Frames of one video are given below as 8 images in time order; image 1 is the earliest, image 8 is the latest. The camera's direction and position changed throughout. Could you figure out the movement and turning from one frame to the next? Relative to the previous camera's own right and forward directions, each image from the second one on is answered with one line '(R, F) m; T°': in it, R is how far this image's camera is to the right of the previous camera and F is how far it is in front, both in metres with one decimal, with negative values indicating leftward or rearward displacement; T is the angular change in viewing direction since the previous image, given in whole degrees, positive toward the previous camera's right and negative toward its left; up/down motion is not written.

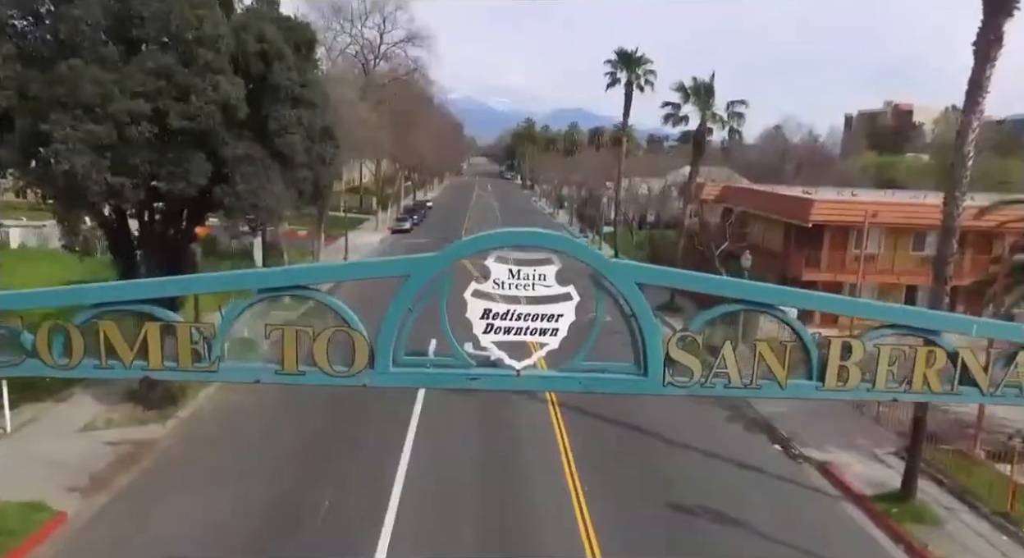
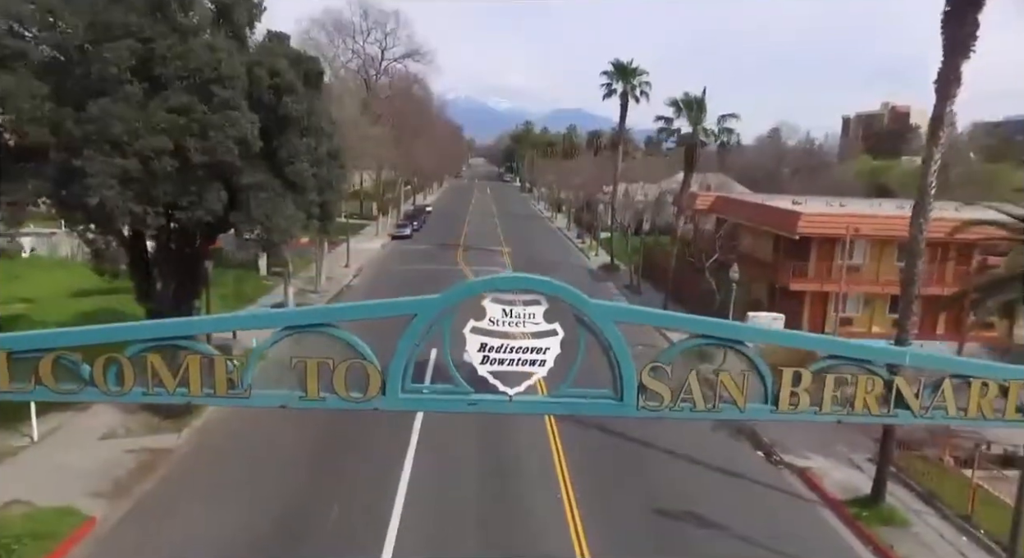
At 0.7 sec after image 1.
(+0.1, -1.1) m; 0°
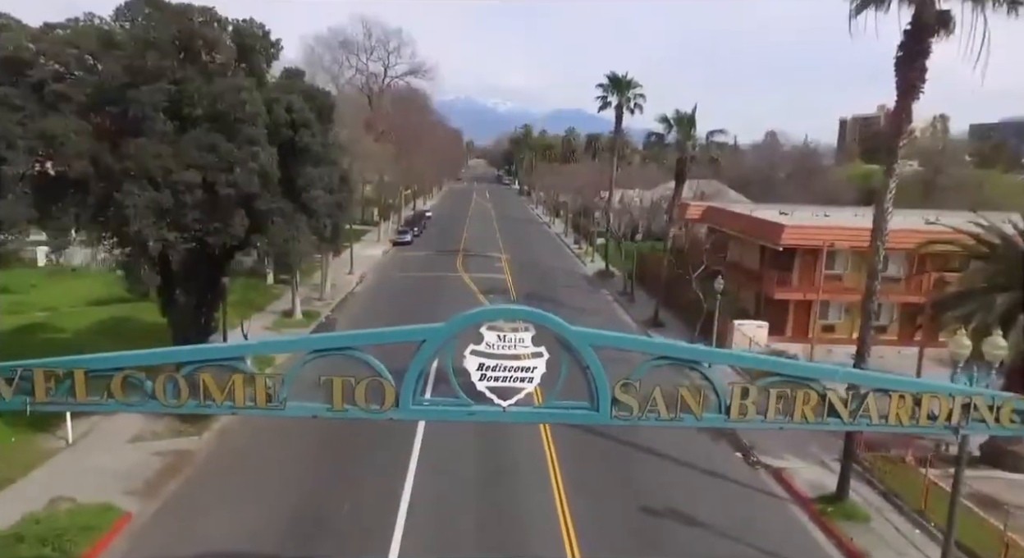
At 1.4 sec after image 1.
(+0.1, -1.6) m; 0°
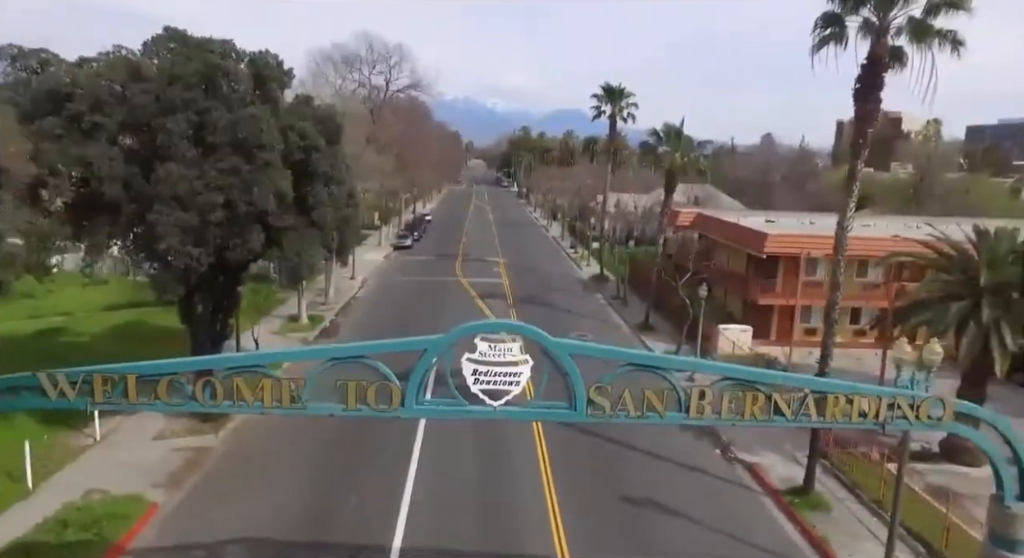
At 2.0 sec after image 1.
(+0.1, -1.7) m; 0°
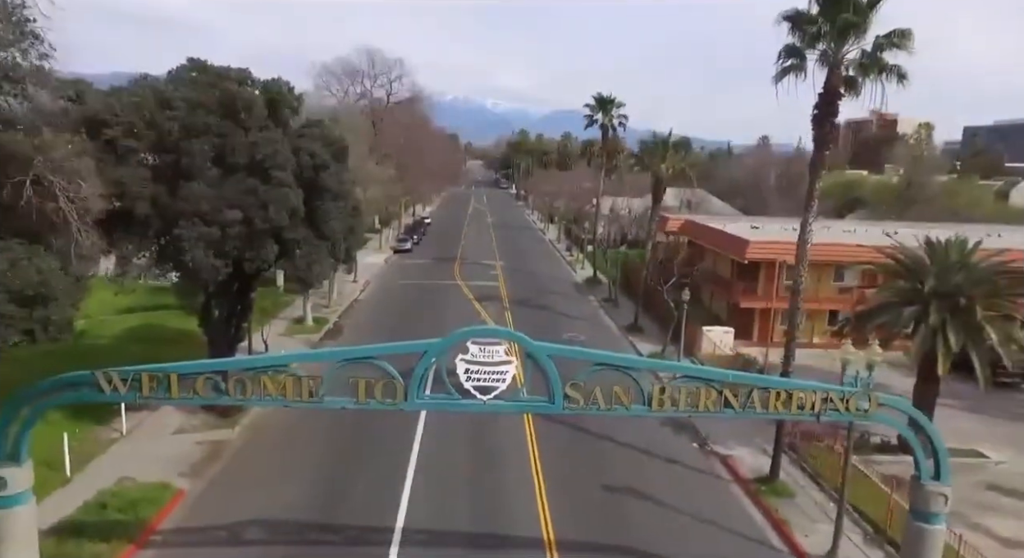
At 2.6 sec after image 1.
(+0.2, -1.9) m; 0°
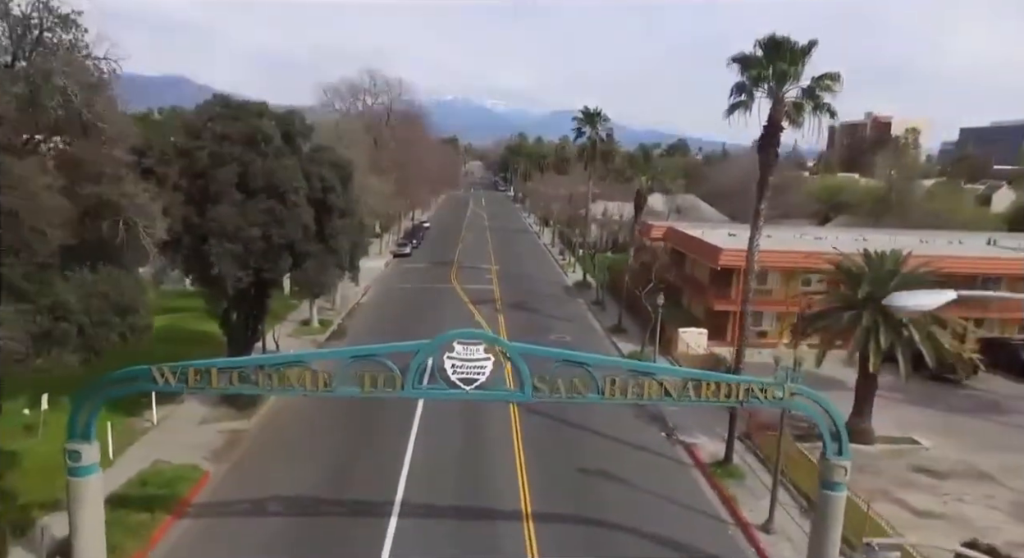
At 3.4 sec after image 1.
(+0.4, -3.0) m; 0°
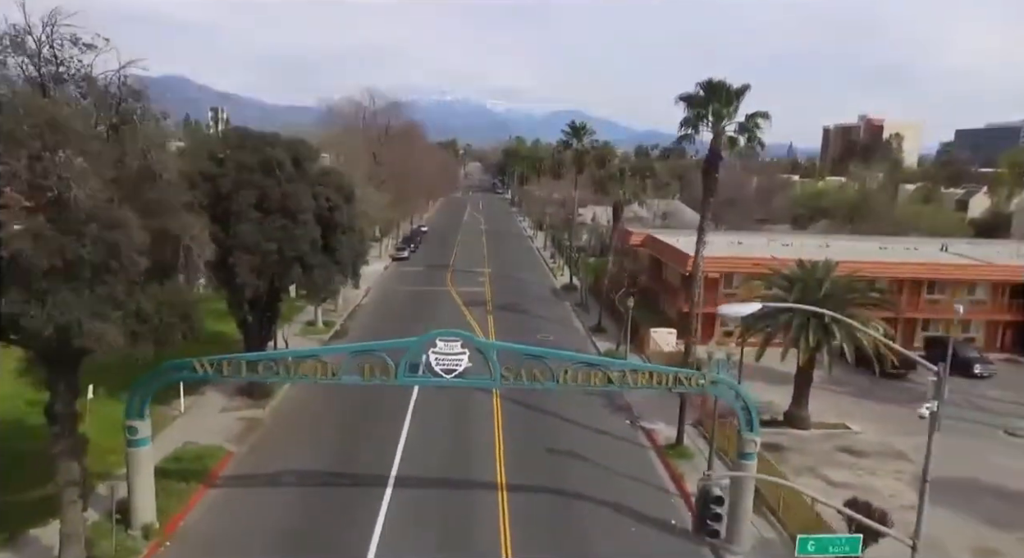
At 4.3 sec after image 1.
(+0.6, -3.9) m; 0°
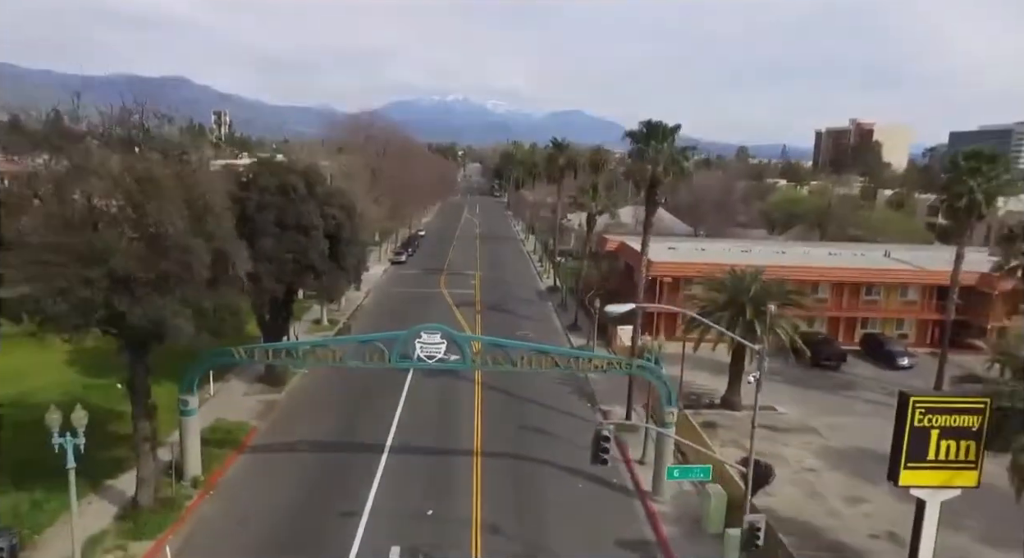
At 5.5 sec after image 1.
(+0.9, -5.7) m; 0°
